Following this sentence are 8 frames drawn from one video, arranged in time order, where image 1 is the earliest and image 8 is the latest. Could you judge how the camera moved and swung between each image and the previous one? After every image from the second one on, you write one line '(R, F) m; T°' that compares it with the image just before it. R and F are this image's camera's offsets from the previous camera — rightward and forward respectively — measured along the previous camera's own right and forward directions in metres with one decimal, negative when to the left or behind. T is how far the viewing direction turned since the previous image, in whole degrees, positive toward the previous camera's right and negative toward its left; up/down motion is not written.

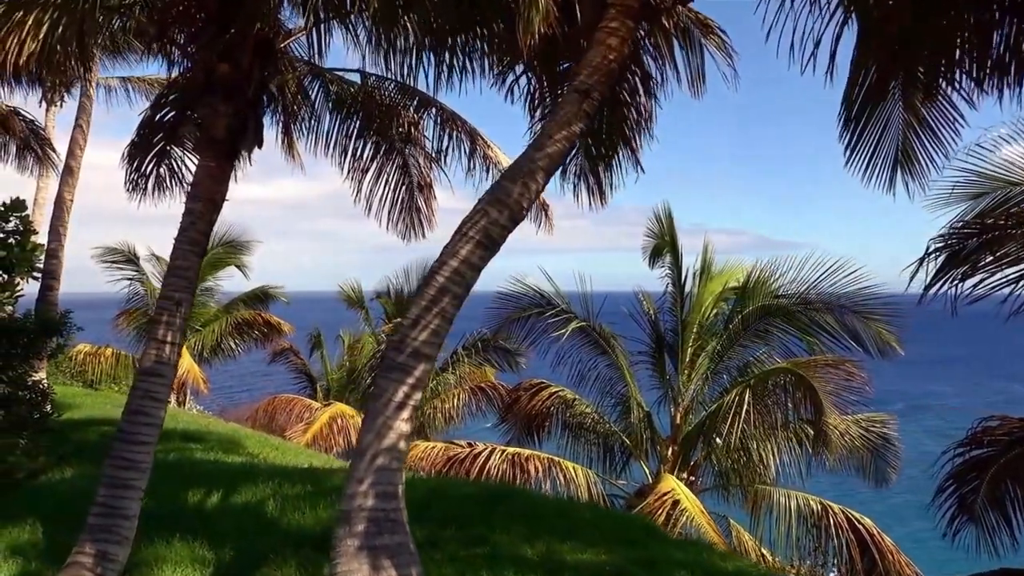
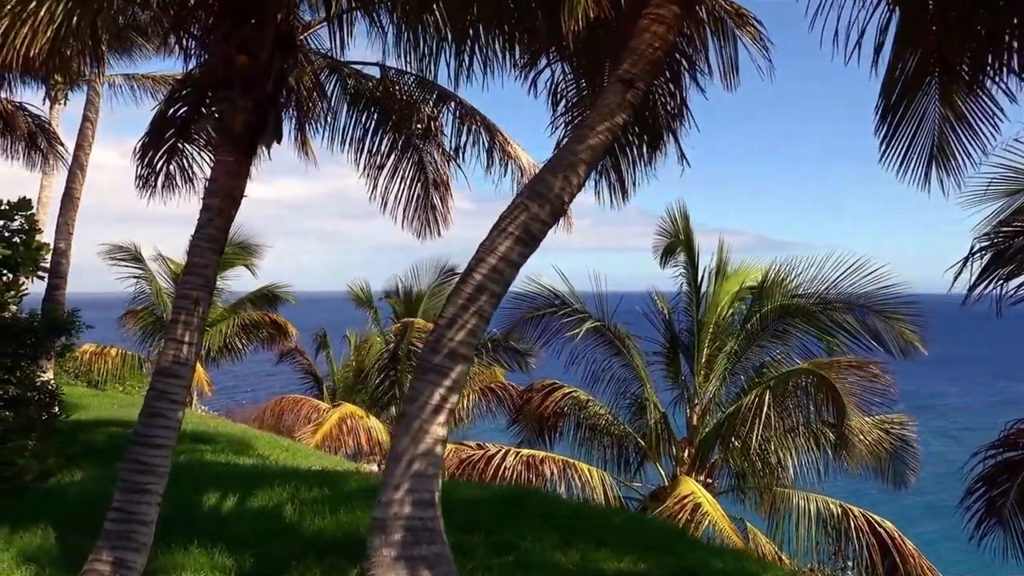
(-0.2, +0.2) m; 0°
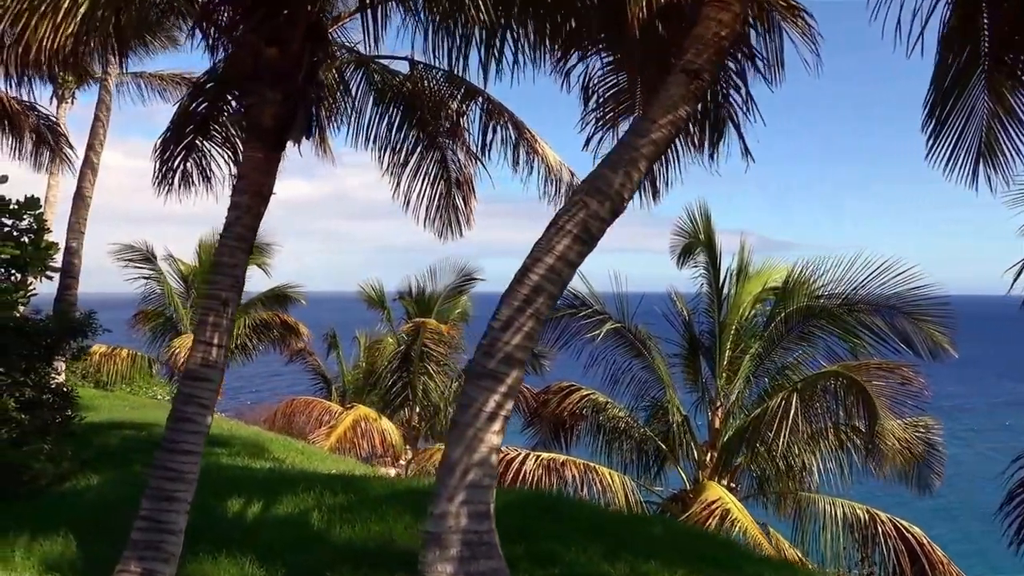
(-0.2, +0.2) m; 0°
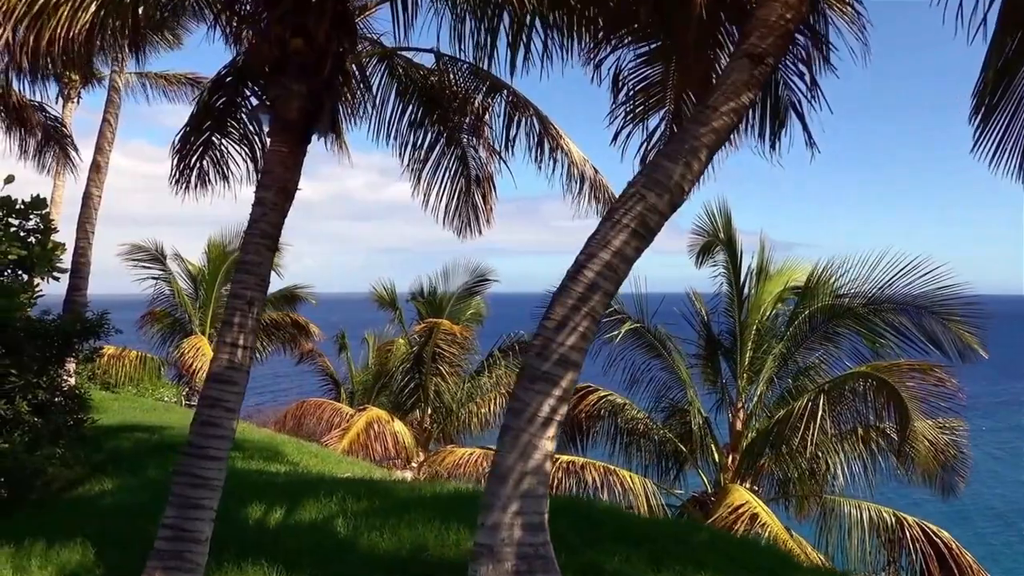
(-0.2, +0.2) m; 0°
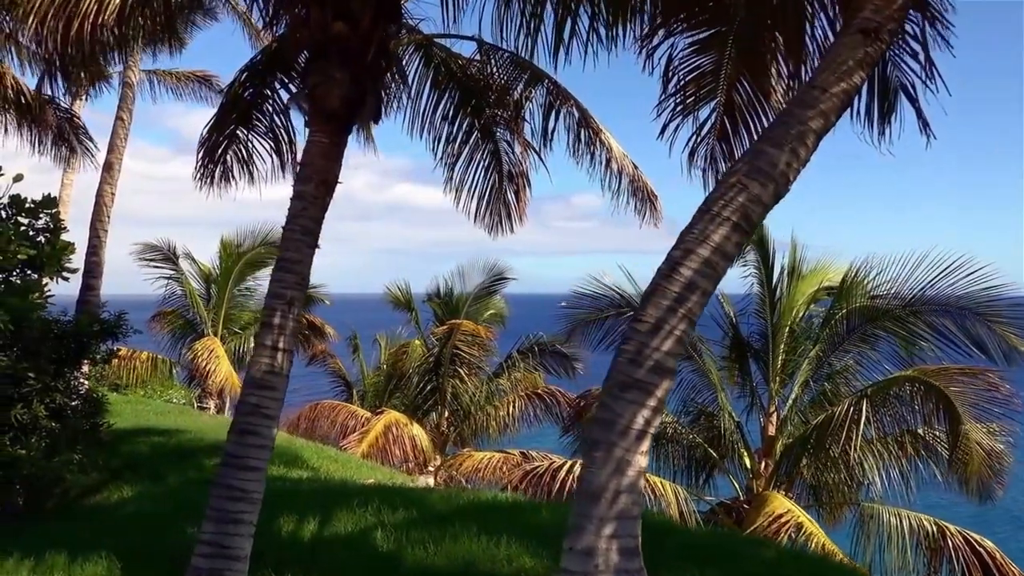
(-0.3, +0.3) m; 0°
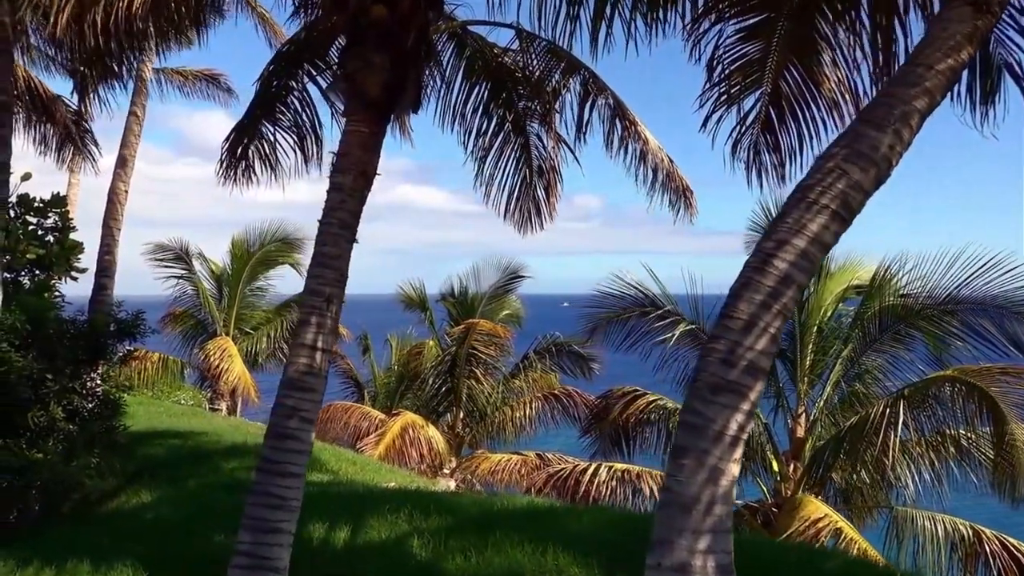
(-0.2, +0.2) m; 0°
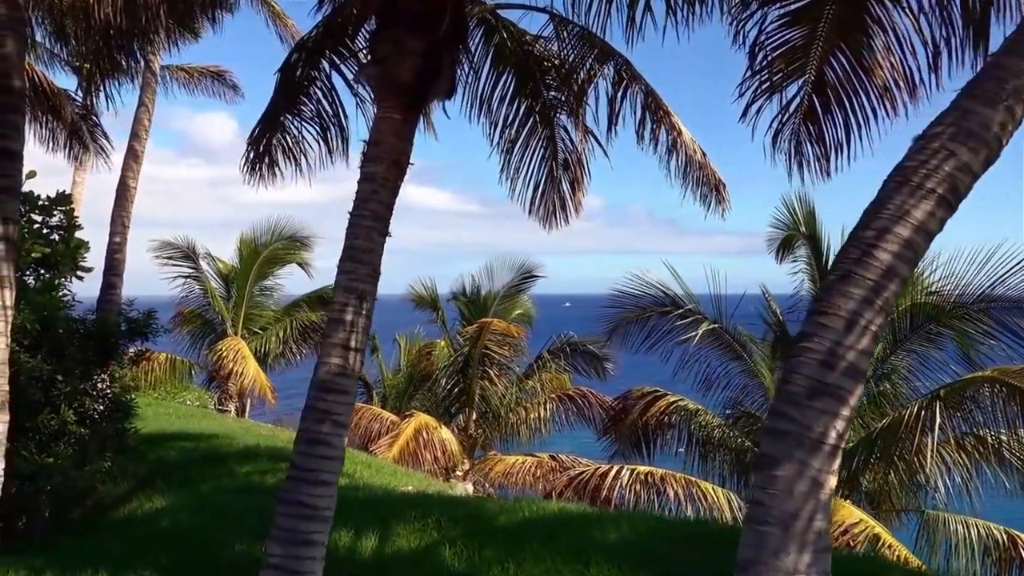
(-0.2, +0.2) m; 0°
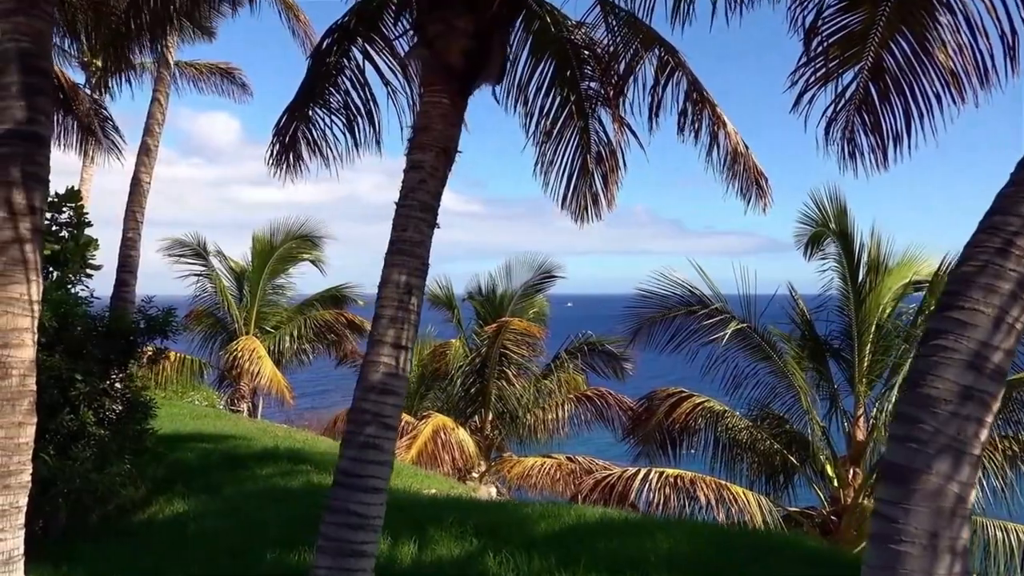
(-0.2, +0.2) m; 0°
